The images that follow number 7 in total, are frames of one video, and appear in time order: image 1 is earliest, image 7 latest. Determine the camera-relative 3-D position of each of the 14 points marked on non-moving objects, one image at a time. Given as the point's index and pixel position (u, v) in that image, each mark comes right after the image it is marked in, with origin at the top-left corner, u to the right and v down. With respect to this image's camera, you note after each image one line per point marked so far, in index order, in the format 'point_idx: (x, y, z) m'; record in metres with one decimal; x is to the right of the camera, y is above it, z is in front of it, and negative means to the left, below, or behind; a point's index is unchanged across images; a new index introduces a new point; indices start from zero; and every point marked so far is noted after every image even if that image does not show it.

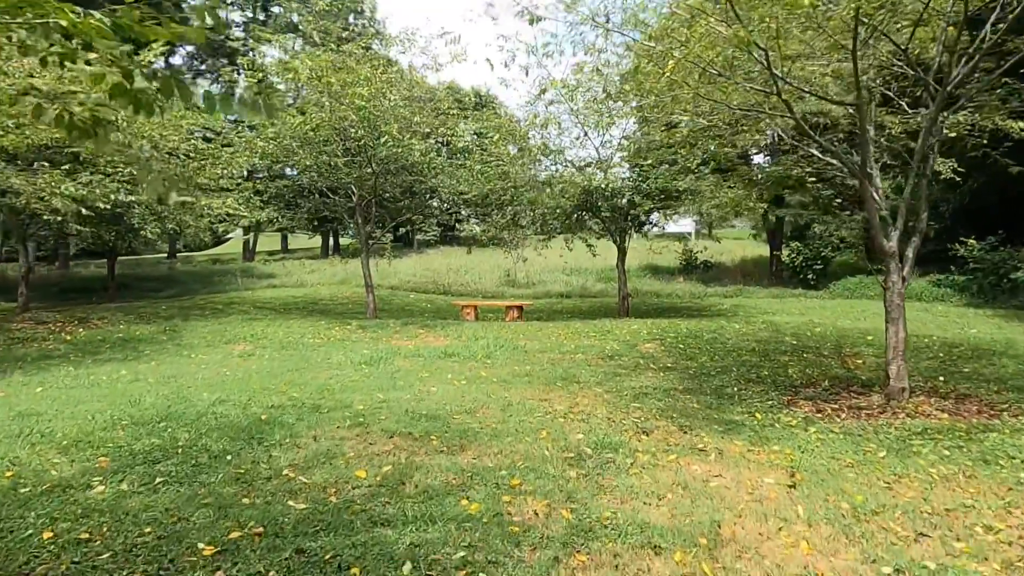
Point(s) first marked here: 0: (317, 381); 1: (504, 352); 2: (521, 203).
0: (-2.4, -1.1, +8.0) m
1: (-0.1, -1.0, +9.7) m
2: (+0.2, +1.9, +15.1) m
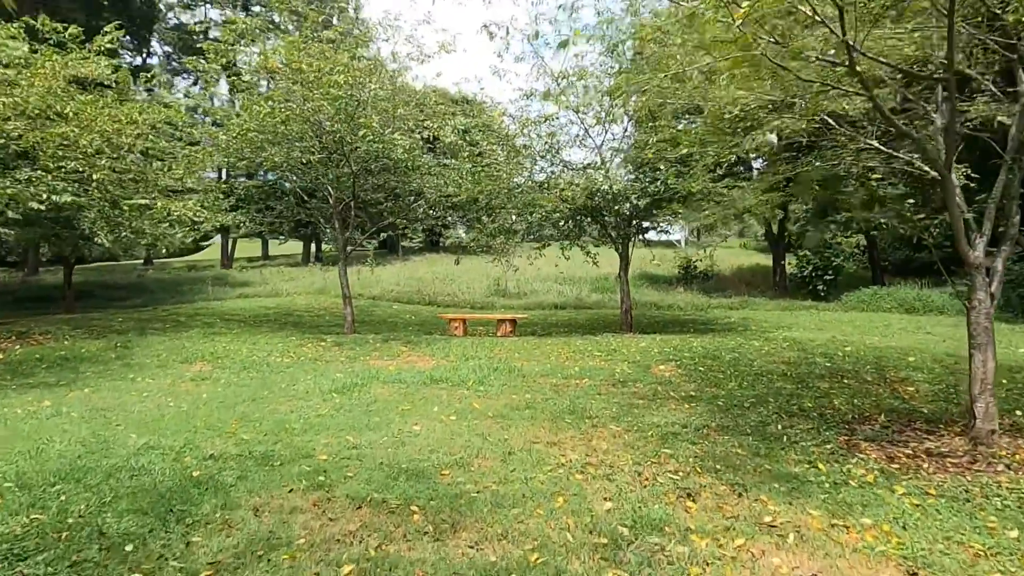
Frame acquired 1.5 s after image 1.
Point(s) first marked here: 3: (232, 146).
0: (-2.4, -1.3, +6.6) m
1: (-0.2, -1.1, +8.4) m
2: (0.0, +1.7, +13.8) m
3: (-5.4, +2.7, +12.6) m
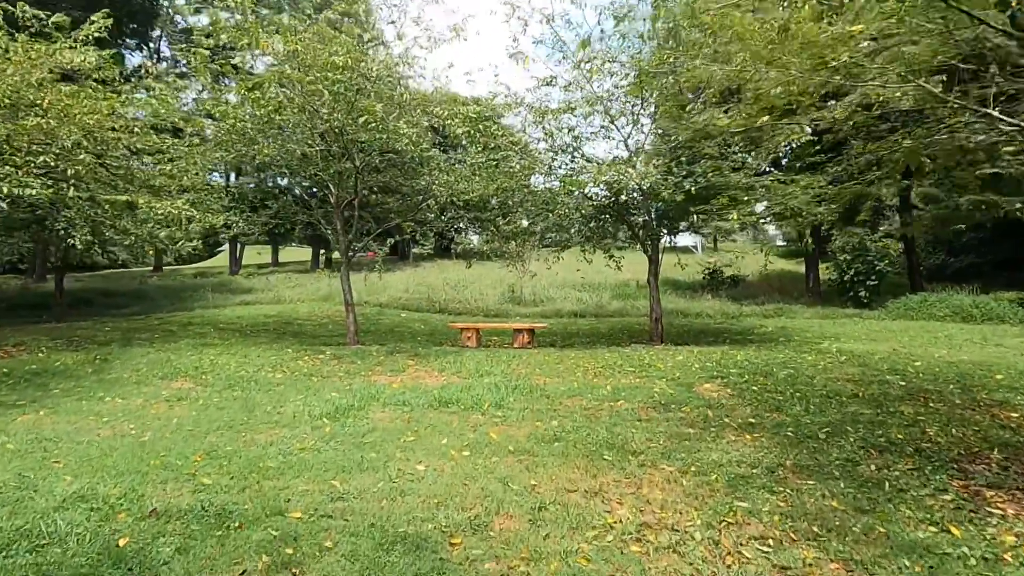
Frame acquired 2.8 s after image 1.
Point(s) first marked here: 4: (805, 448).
0: (-2.2, -1.3, +5.4) m
1: (+0.1, -1.2, +7.2) m
2: (+0.4, +1.6, +12.6) m
3: (-5.1, +2.6, +11.6) m
4: (+2.5, -1.3, +5.5) m
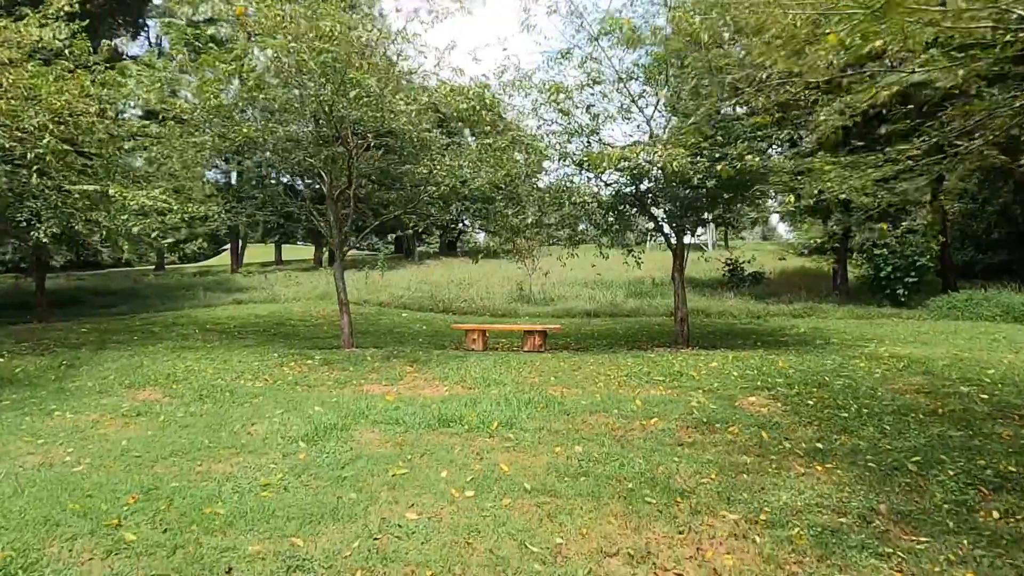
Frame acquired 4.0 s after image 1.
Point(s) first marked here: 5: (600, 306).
0: (-2.1, -1.3, +4.4) m
1: (+0.2, -1.2, +6.1) m
2: (+0.5, +1.6, +11.5) m
3: (-4.9, +2.6, +10.5) m
4: (+2.6, -1.3, +4.4) m
5: (+2.2, -0.4, +16.7) m
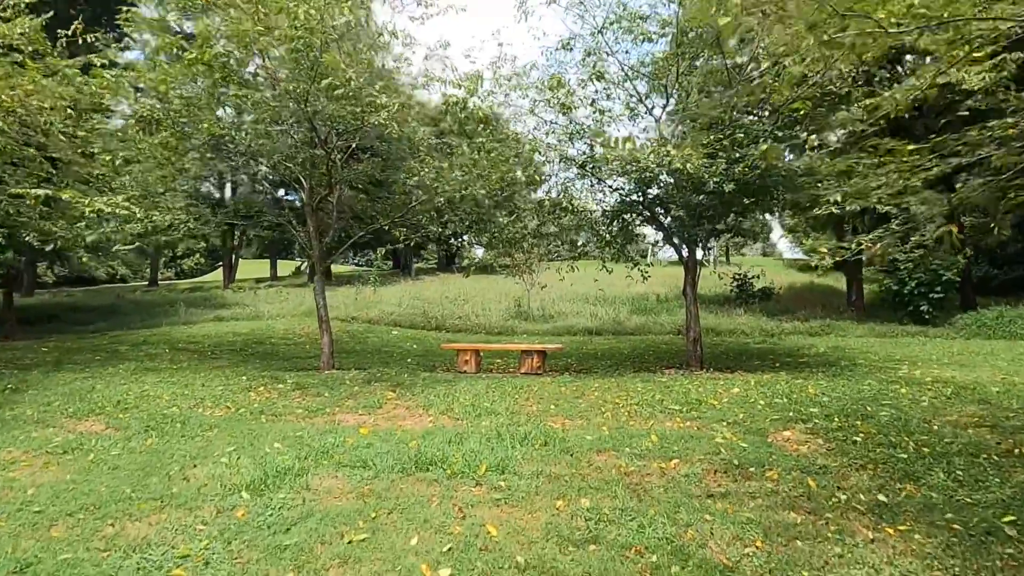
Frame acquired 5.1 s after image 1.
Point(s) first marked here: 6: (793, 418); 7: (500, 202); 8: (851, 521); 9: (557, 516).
0: (-2.1, -1.4, +3.4) m
1: (+0.1, -1.3, +5.1) m
2: (+0.5, +1.3, +10.6) m
3: (-5.0, +2.4, +9.6) m
4: (+2.5, -1.4, +3.4) m
5: (+2.1, -0.8, +15.7) m
6: (+2.6, -1.2, +6.2) m
7: (-0.2, +1.4, +10.7) m
8: (+2.0, -1.4, +3.9) m
9: (+0.3, -1.3, +4.0) m
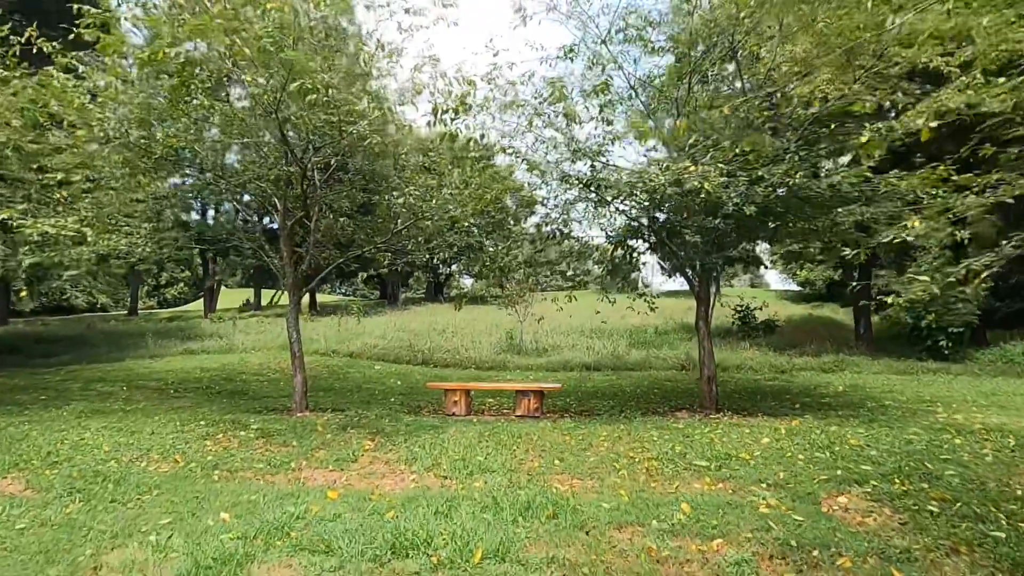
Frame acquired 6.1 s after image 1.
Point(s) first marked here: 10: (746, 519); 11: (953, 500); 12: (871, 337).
0: (-2.1, -1.5, +2.3) m
1: (+0.2, -1.5, +4.0) m
2: (+0.4, +0.9, +9.7) m
3: (-5.0, +2.0, +8.6) m
4: (+2.6, -1.5, +2.4) m
5: (+2.0, -1.5, +14.7) m
6: (+2.6, -1.5, +5.2) m
7: (-0.3, +0.9, +9.8) m
8: (+2.1, -1.6, +2.9) m
9: (+0.3, -1.5, +2.9) m
10: (+1.6, -1.5, +4.4) m
11: (+3.1, -1.5, +4.6) m
12: (+8.7, -1.1, +15.9) m
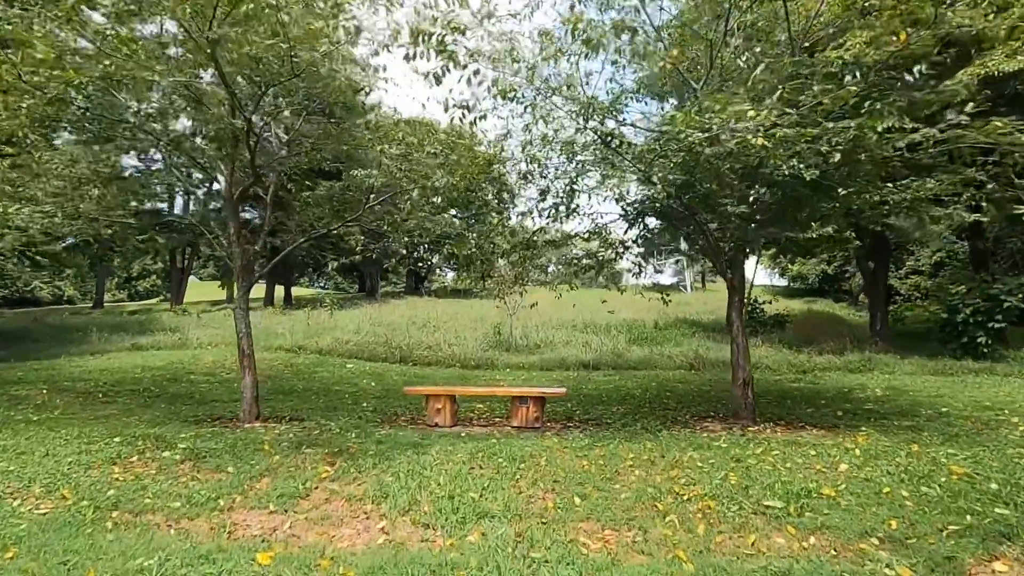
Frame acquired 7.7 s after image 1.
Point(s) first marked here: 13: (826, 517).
0: (-1.9, -1.4, +0.7) m
1: (+0.2, -1.4, +2.5) m
2: (+0.3, +1.0, +8.1) m
3: (-5.1, +2.2, +6.9) m
4: (+2.7, -1.4, +1.0) m
5: (+1.7, -1.3, +13.2) m
6: (+2.7, -1.4, +3.8) m
7: (-0.3, +1.1, +8.2) m
8: (+2.2, -1.4, +1.4) m
9: (+0.4, -1.4, +1.4) m
10: (+1.6, -1.4, +2.9) m
11: (+3.2, -1.4, +3.2) m
12: (+8.4, -0.9, +14.6) m
13: (+1.9, -1.4, +4.1) m
